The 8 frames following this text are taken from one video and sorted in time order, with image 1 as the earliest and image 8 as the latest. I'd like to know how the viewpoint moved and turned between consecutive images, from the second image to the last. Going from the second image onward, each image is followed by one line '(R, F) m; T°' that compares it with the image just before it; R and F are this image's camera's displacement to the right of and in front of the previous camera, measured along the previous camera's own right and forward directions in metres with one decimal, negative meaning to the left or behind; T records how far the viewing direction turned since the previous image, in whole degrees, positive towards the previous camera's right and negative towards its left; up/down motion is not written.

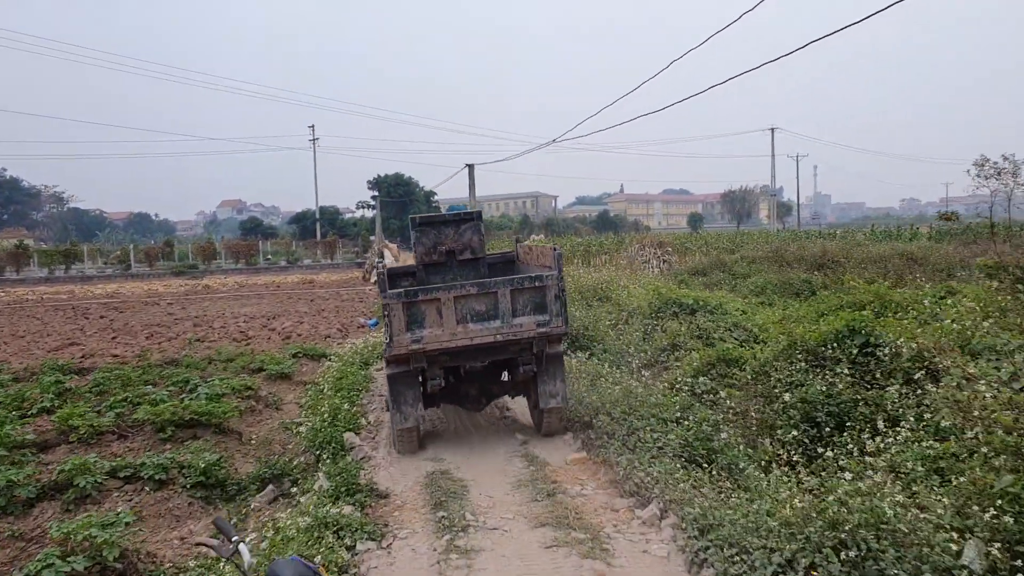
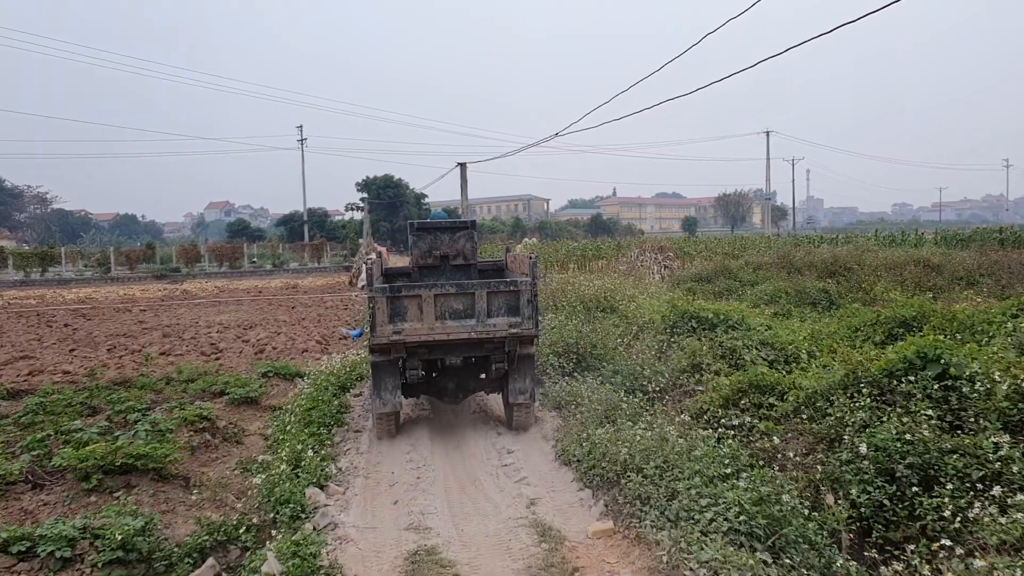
(-0.1, +1.2) m; +1°
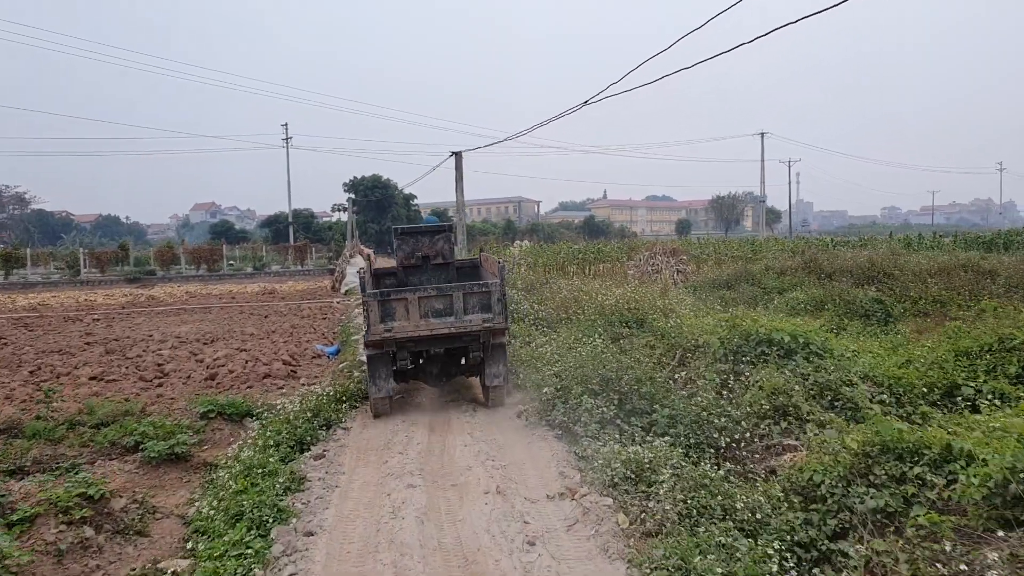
(-0.3, +2.4) m; +1°
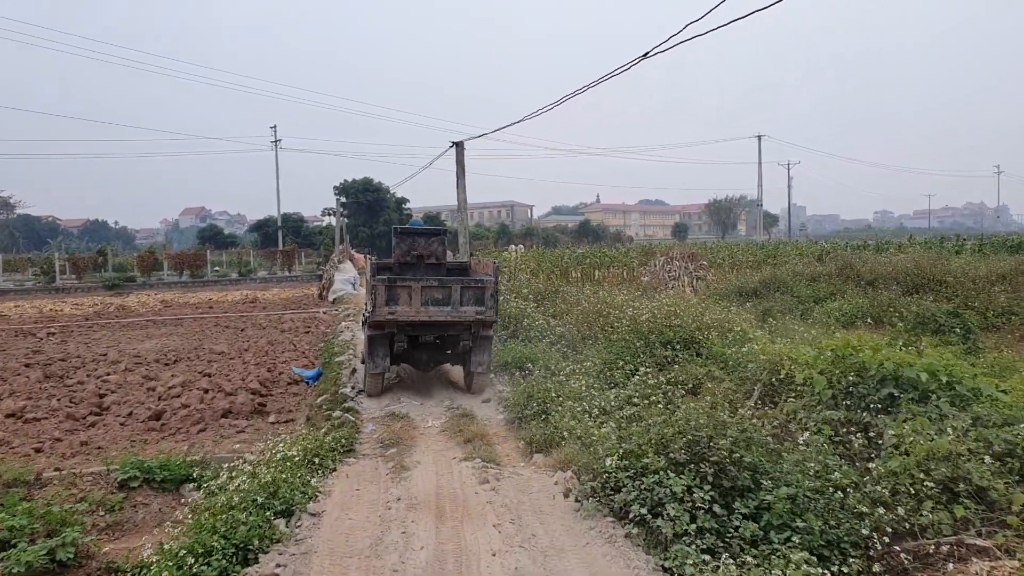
(-0.3, +2.1) m; +1°
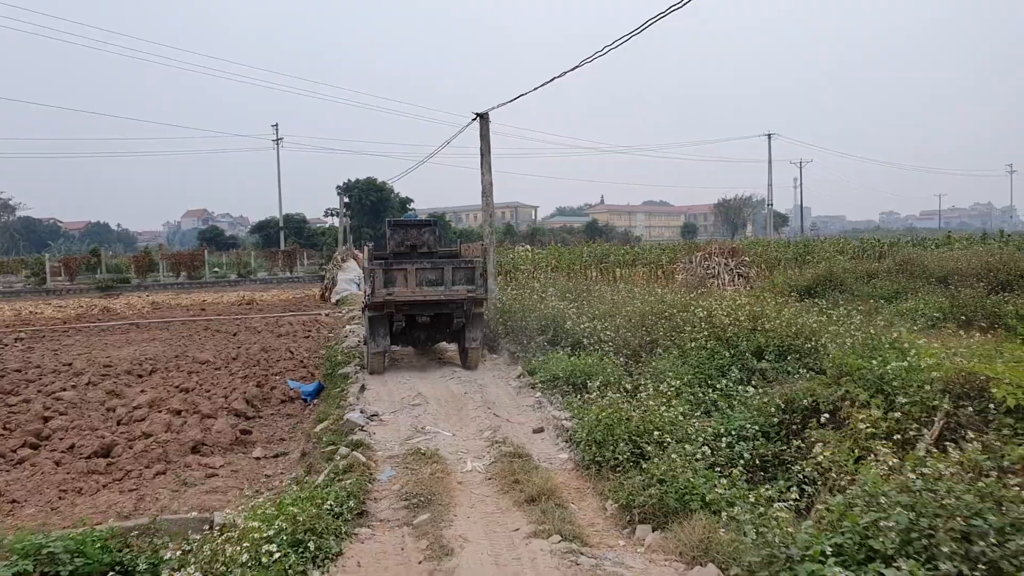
(-0.5, +2.1) m; 0°
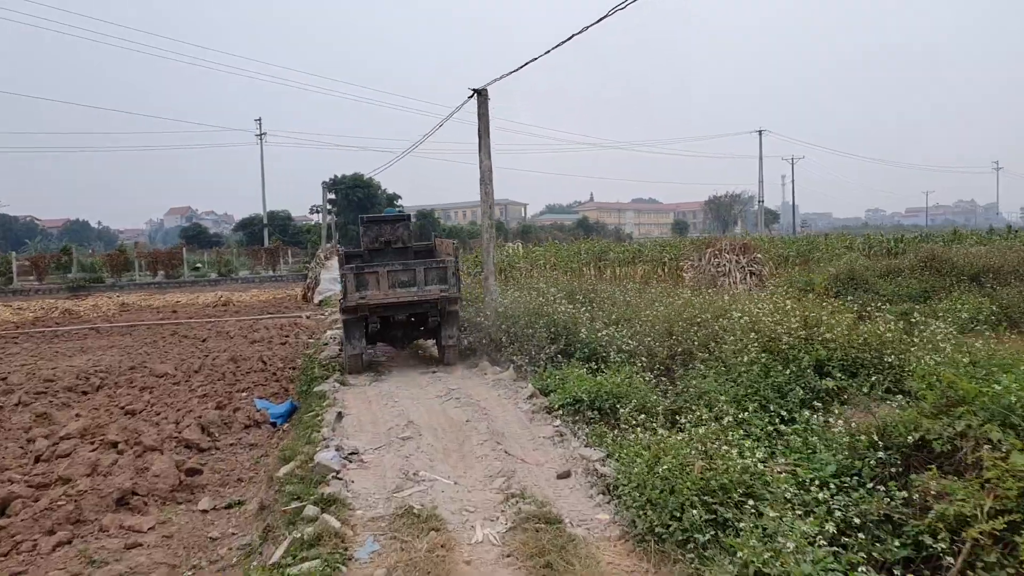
(-0.2, +1.4) m; +1°
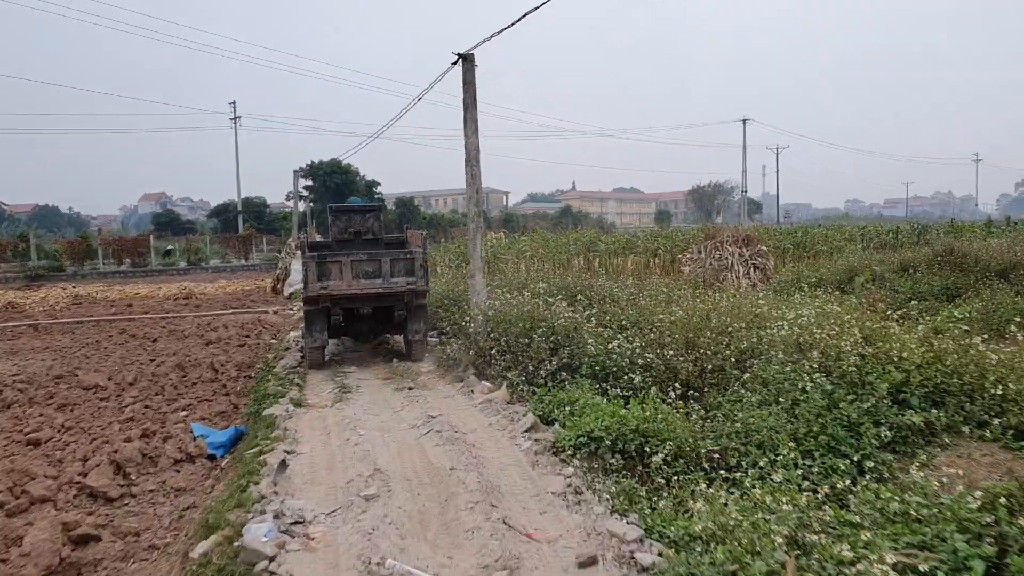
(-0.1, +1.5) m; +2°
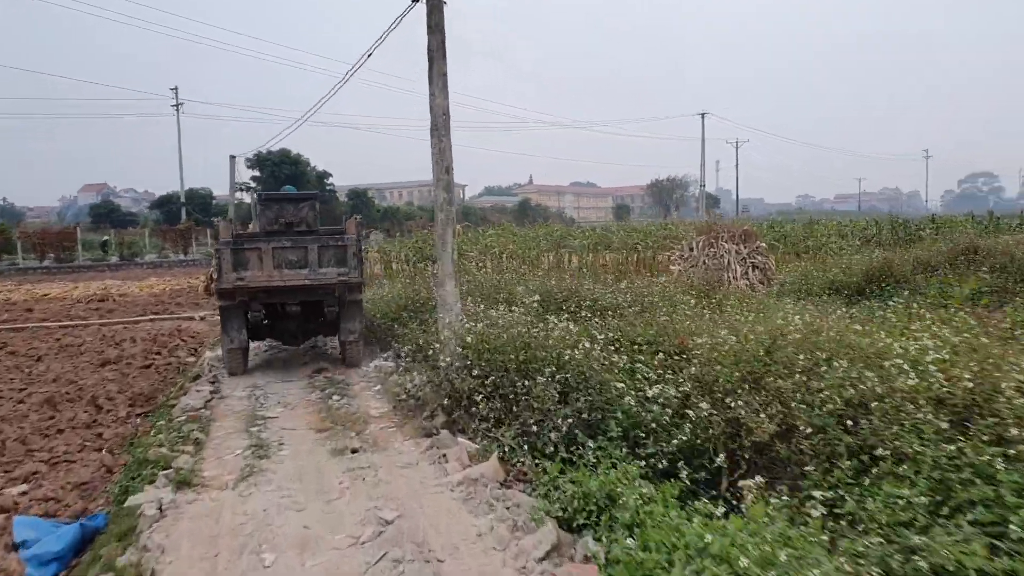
(-0.2, +2.3) m; +3°
